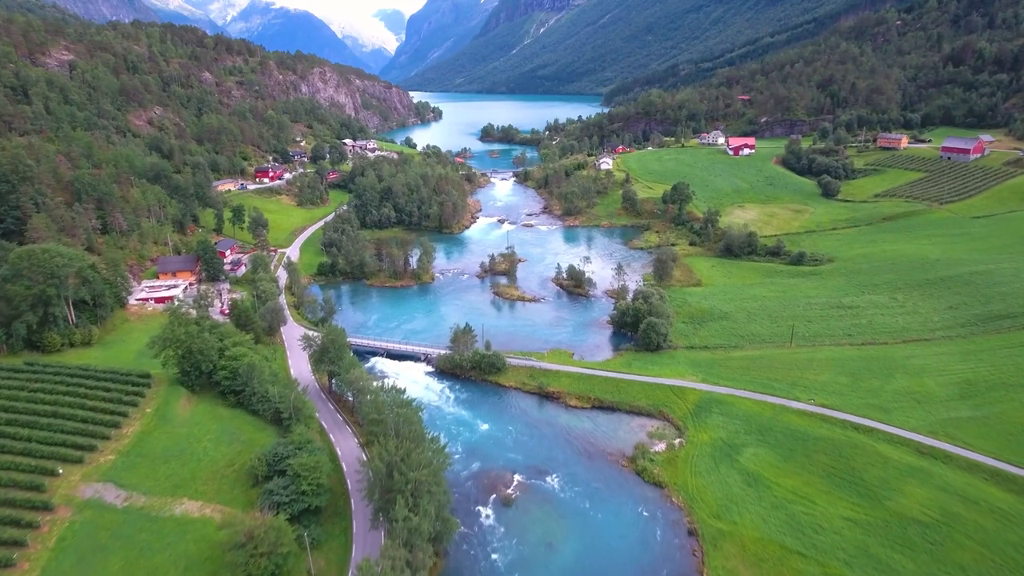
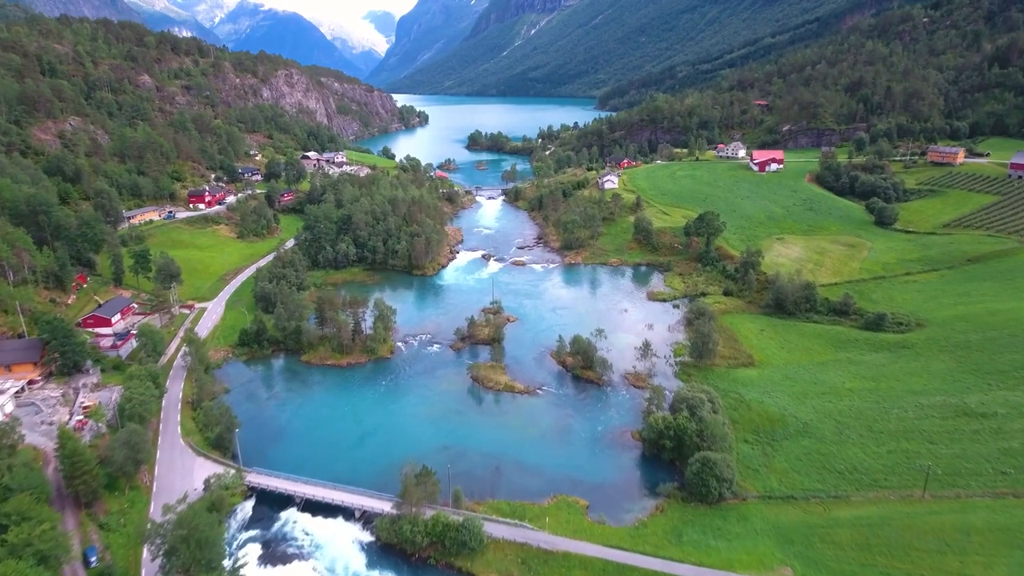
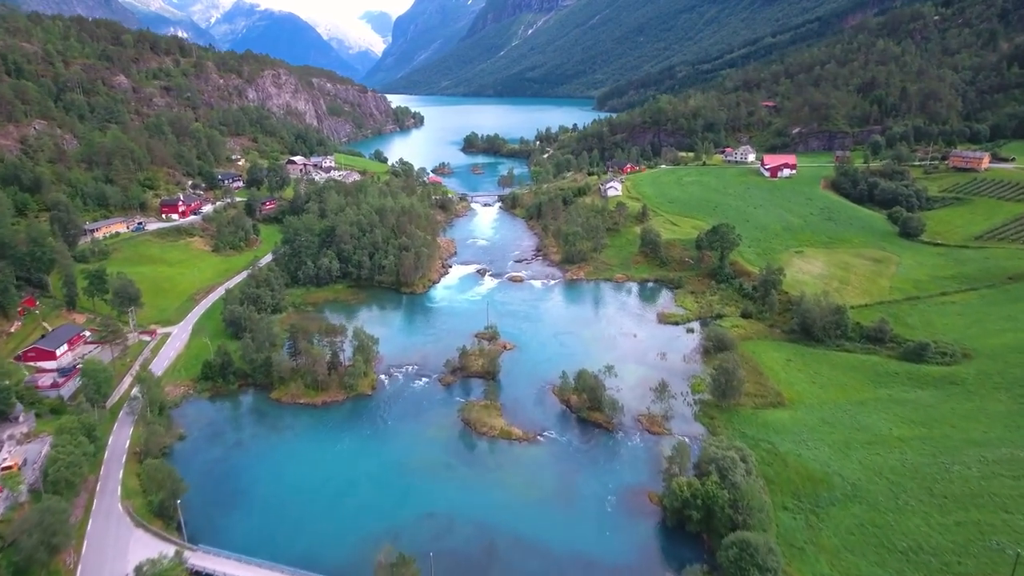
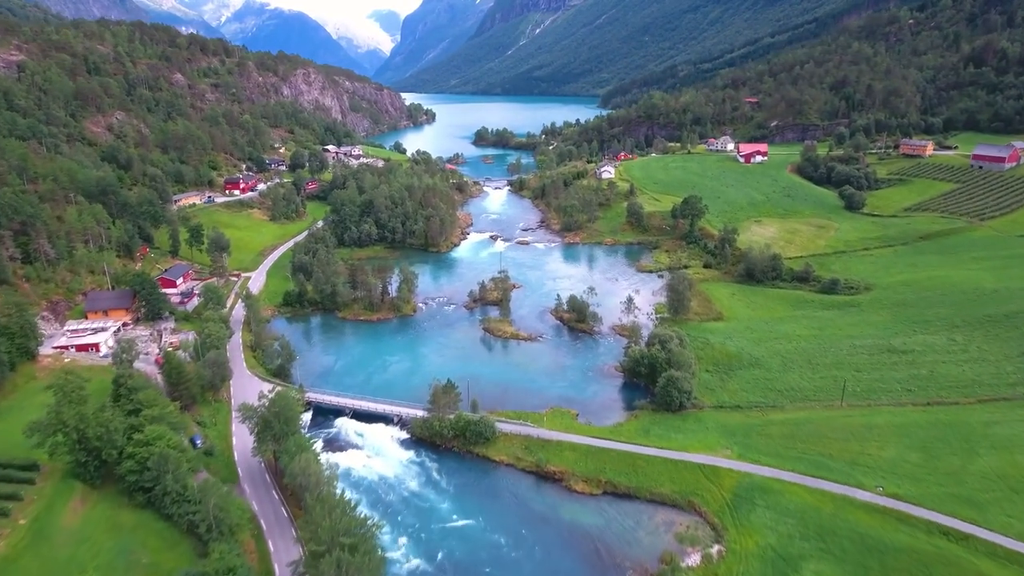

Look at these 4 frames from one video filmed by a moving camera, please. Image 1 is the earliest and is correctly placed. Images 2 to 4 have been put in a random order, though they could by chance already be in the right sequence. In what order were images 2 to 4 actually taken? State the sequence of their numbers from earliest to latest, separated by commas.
4, 2, 3
